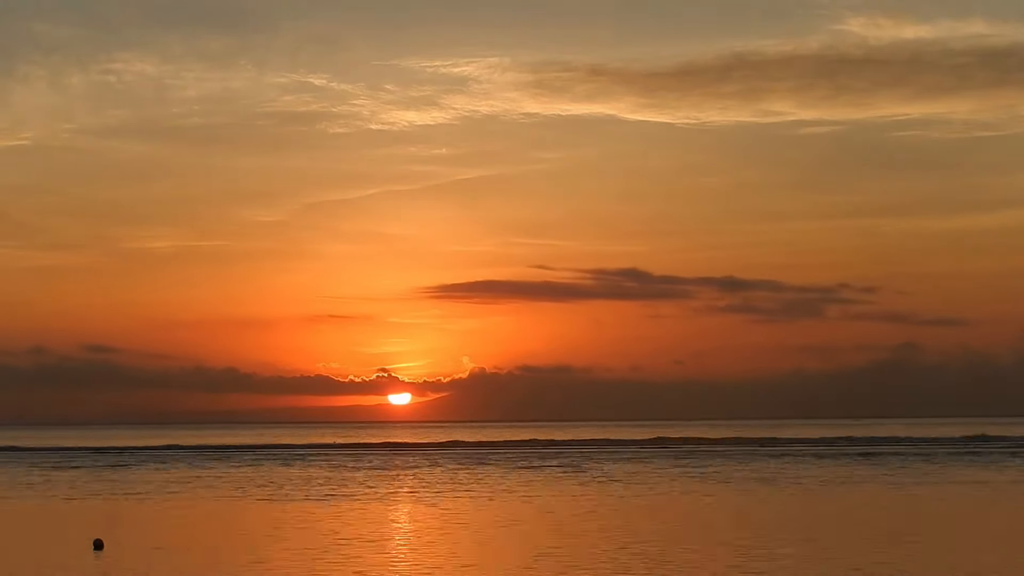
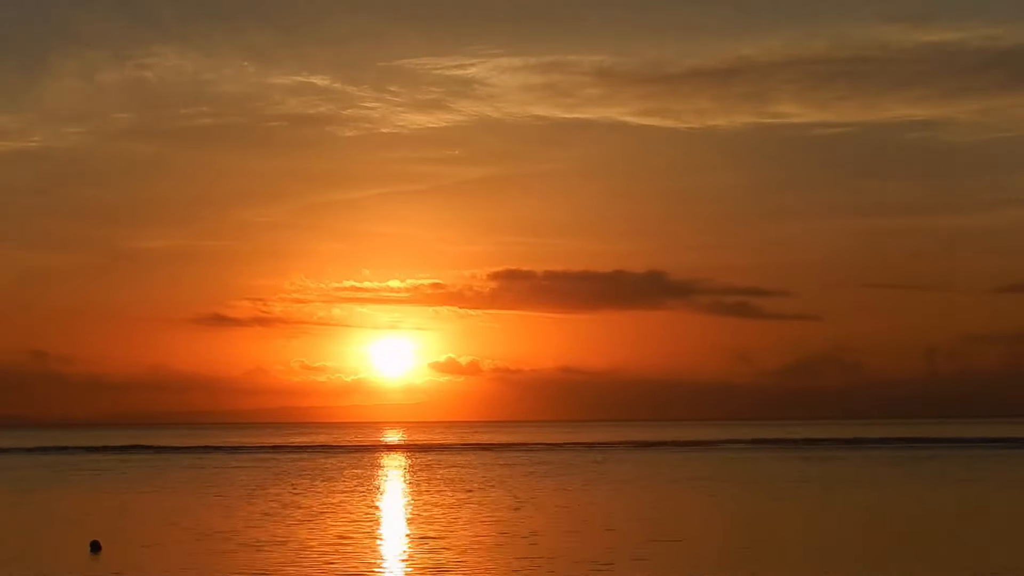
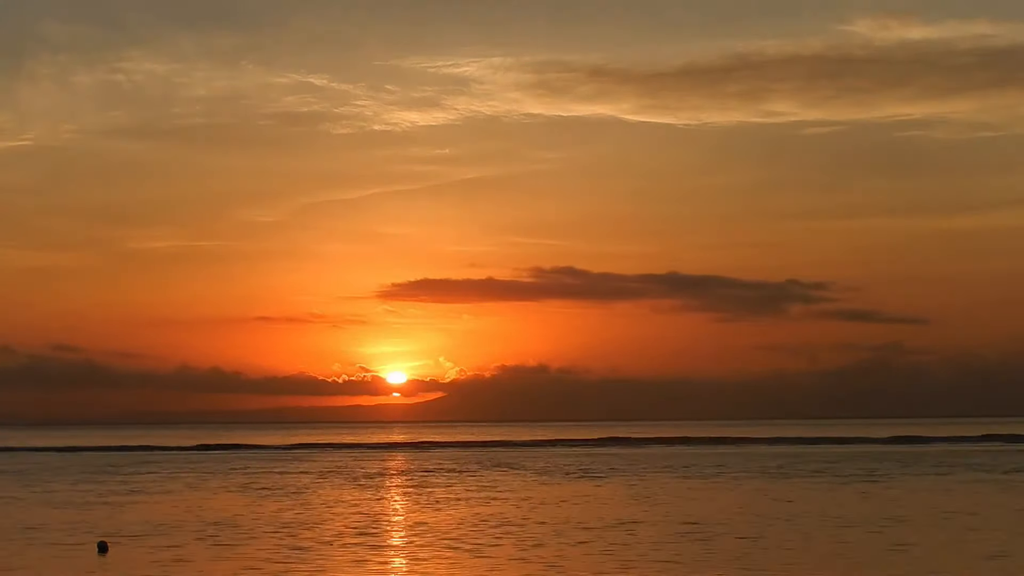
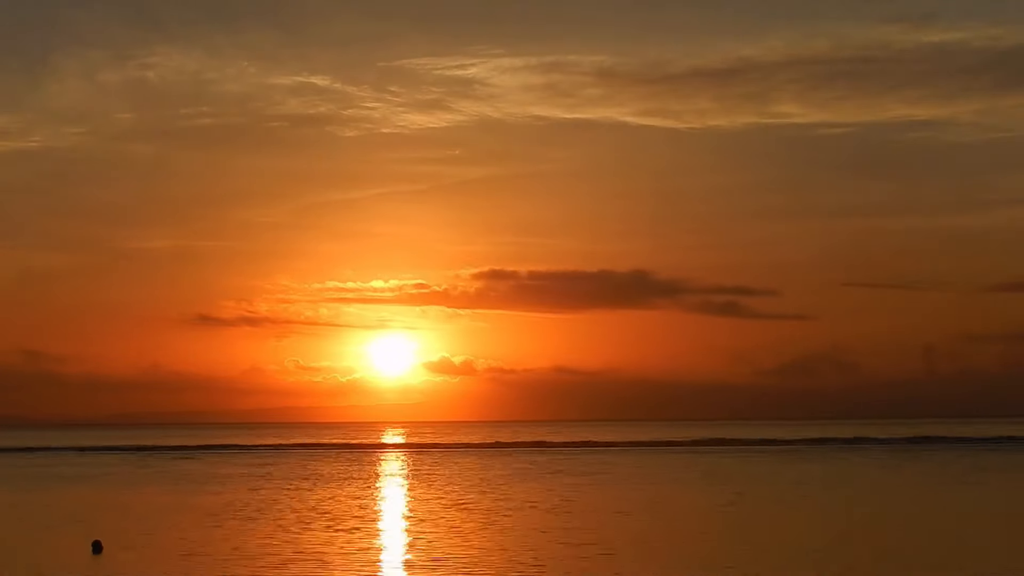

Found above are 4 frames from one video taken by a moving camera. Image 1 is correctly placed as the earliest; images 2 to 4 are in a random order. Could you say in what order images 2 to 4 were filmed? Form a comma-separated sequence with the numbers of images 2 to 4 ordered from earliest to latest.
3, 2, 4
